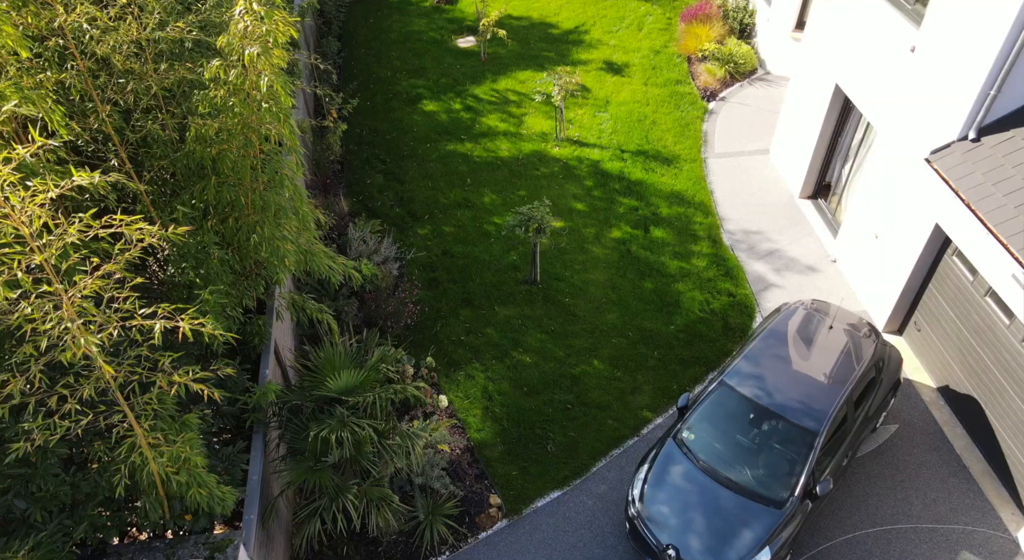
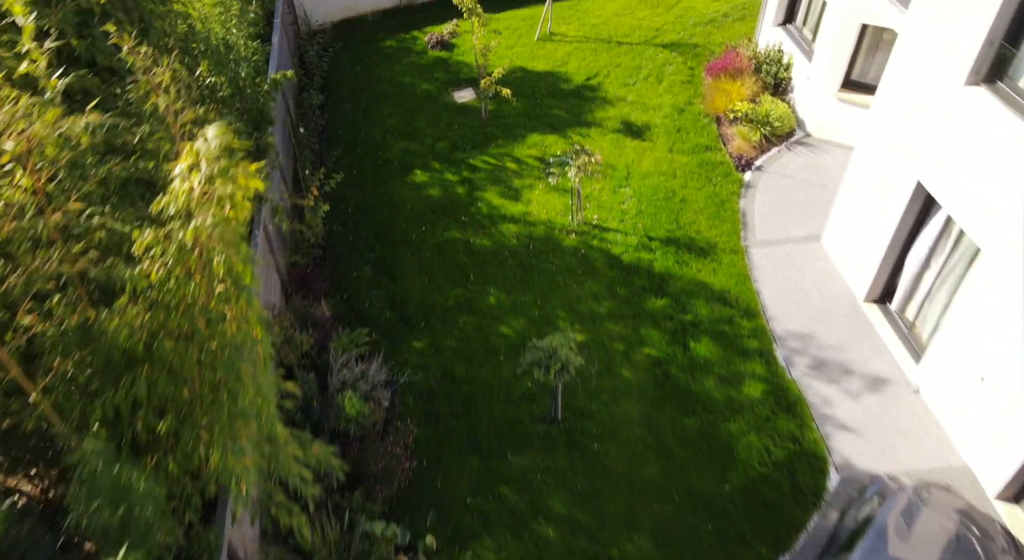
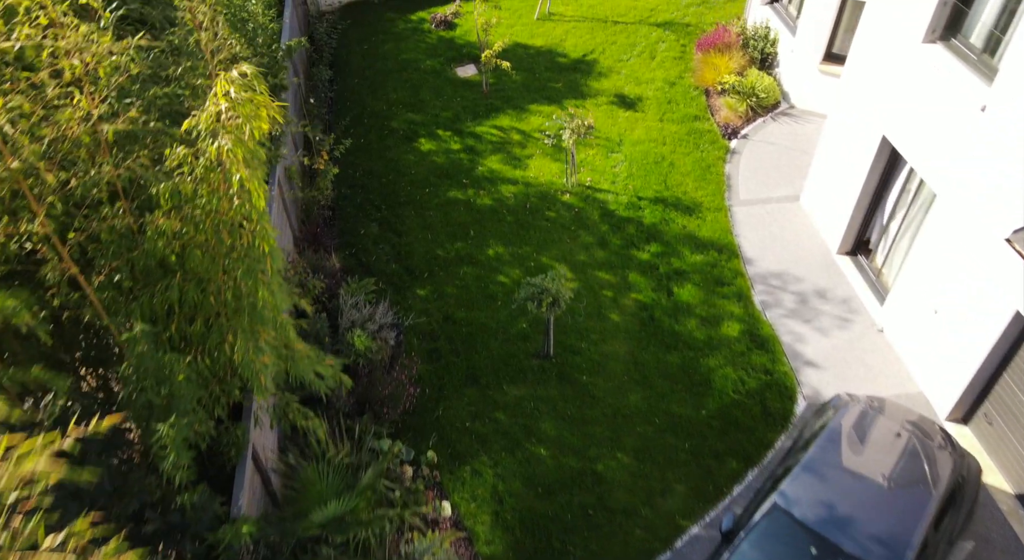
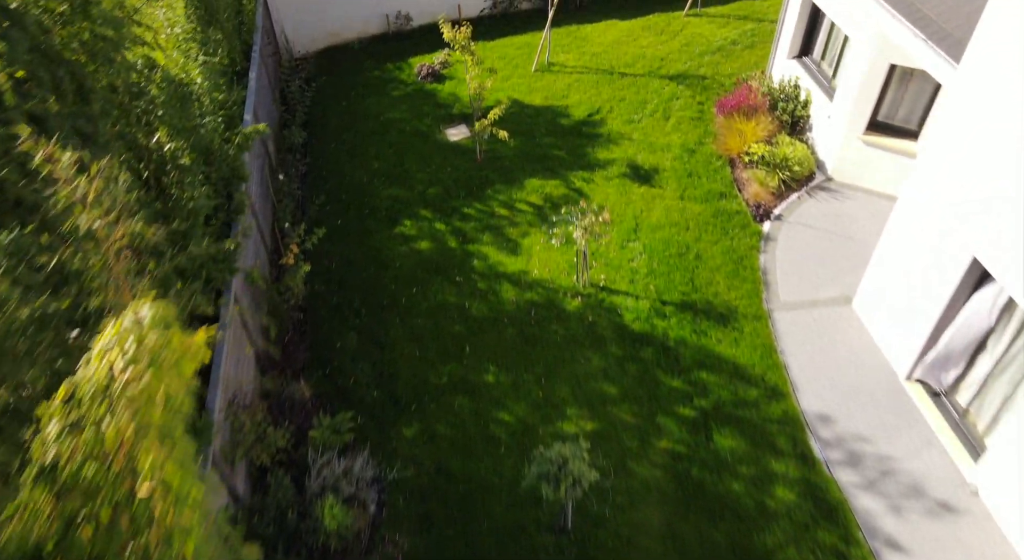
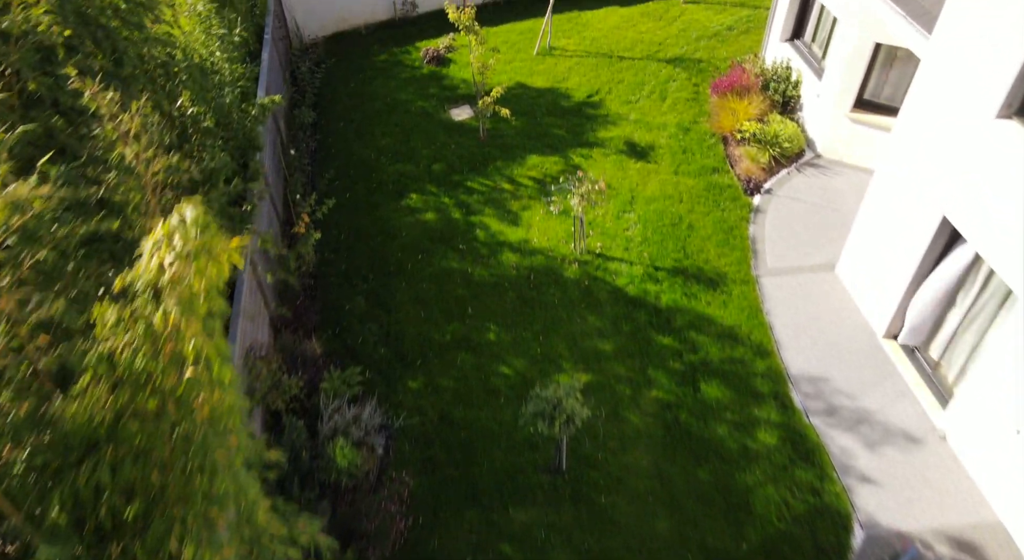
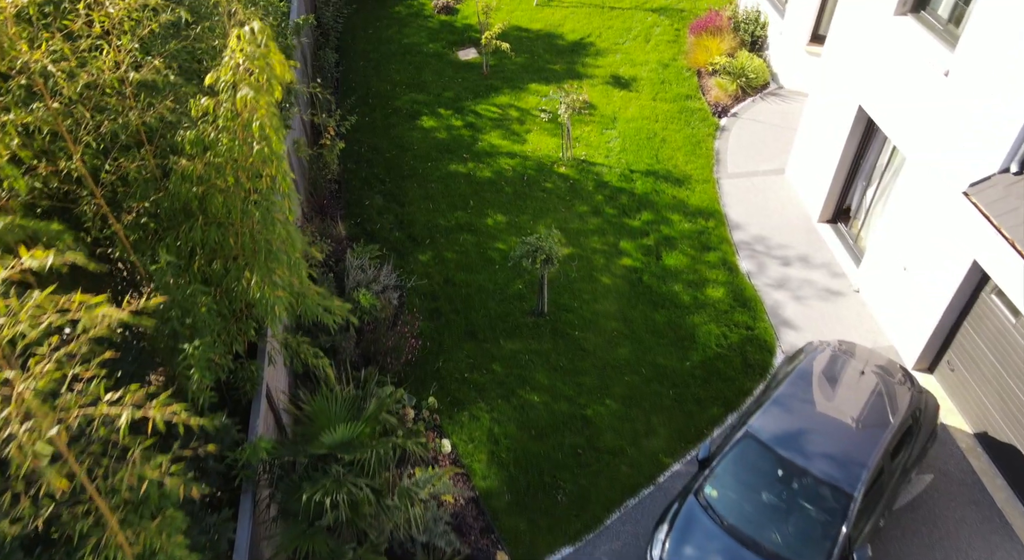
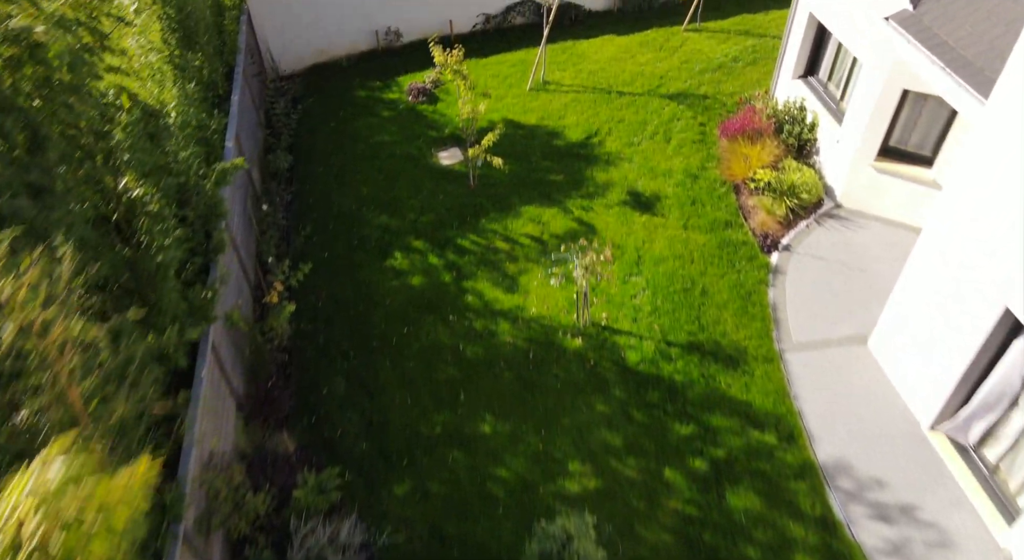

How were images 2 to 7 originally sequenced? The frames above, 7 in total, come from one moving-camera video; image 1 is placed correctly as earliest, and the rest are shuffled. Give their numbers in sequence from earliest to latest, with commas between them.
6, 3, 2, 5, 4, 7
